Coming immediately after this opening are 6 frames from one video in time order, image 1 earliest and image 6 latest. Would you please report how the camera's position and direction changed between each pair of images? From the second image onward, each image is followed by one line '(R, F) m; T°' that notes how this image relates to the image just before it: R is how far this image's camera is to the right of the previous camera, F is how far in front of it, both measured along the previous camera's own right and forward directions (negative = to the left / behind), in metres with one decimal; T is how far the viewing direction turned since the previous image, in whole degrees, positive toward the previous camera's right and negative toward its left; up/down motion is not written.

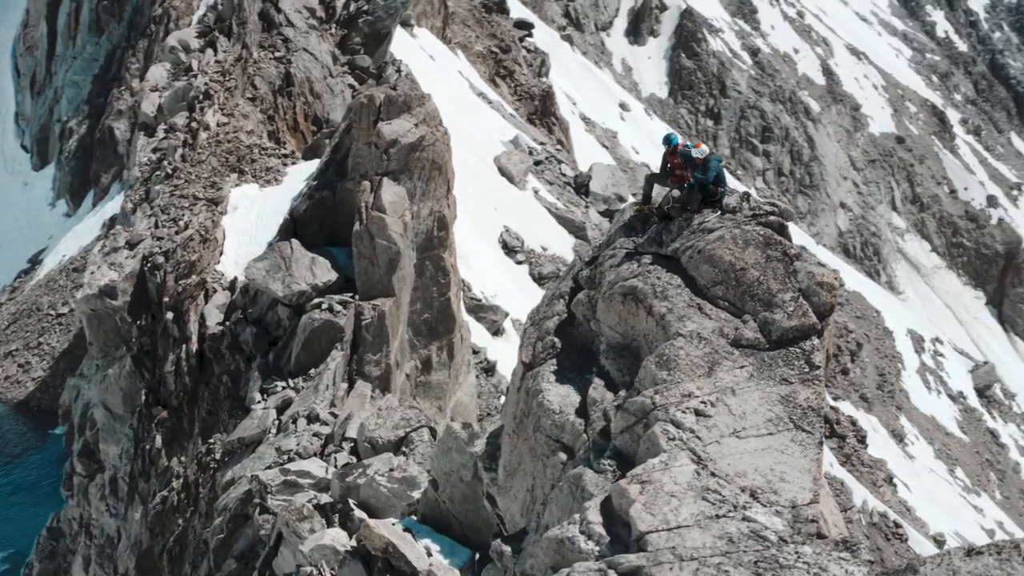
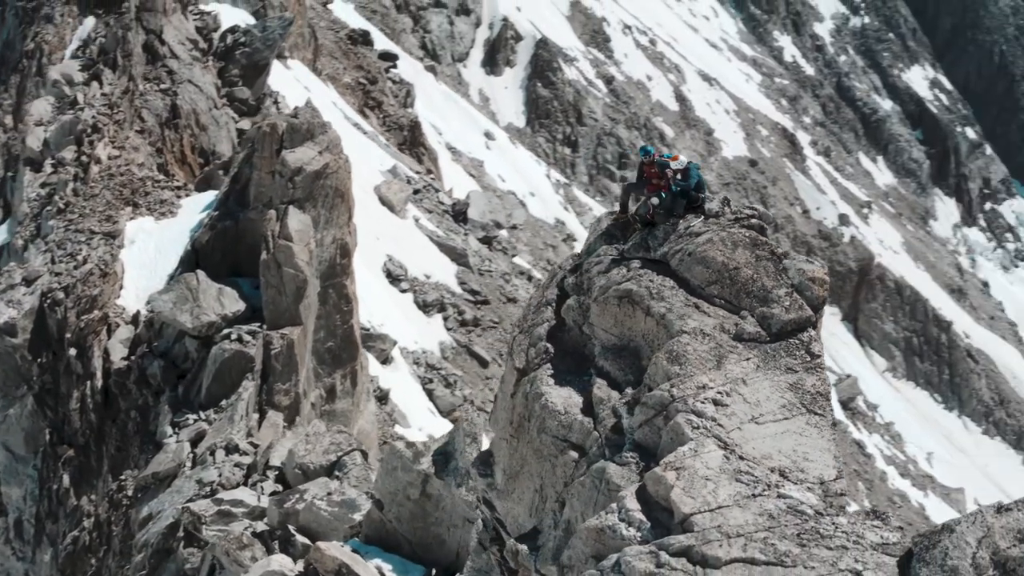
(-0.9, -0.3) m; +6°
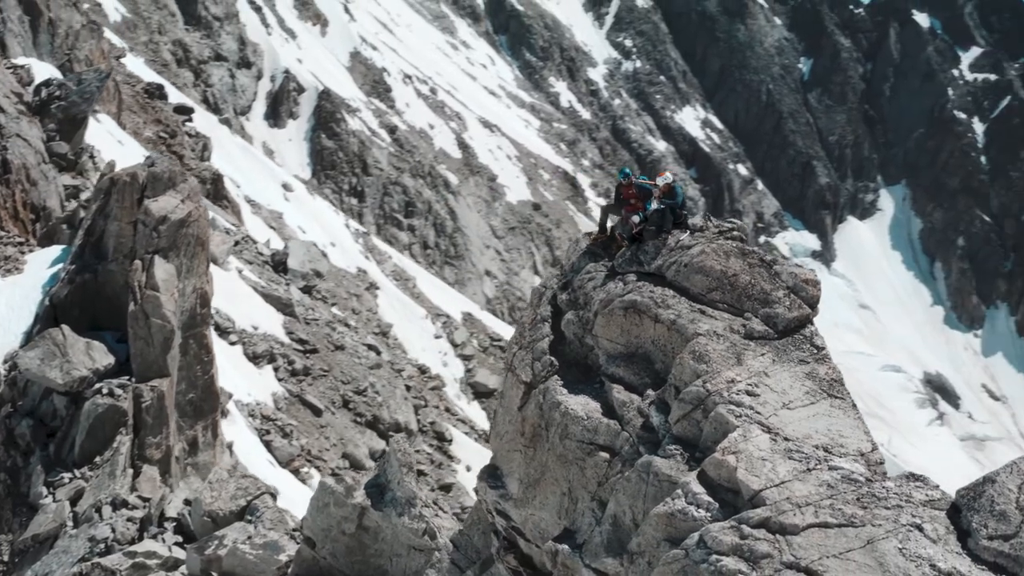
(-1.5, -0.5) m; +9°
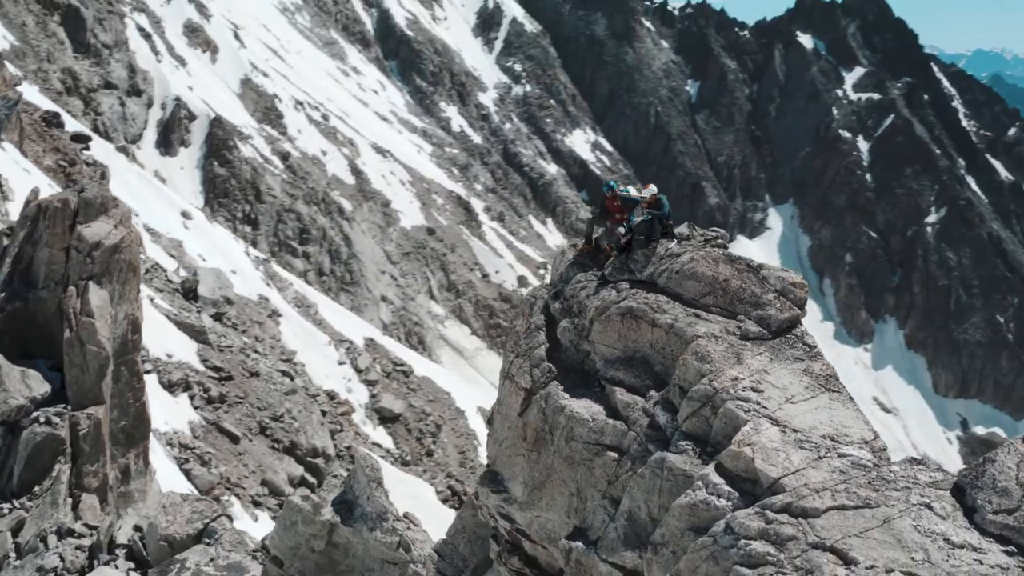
(-0.8, -0.4) m; +4°
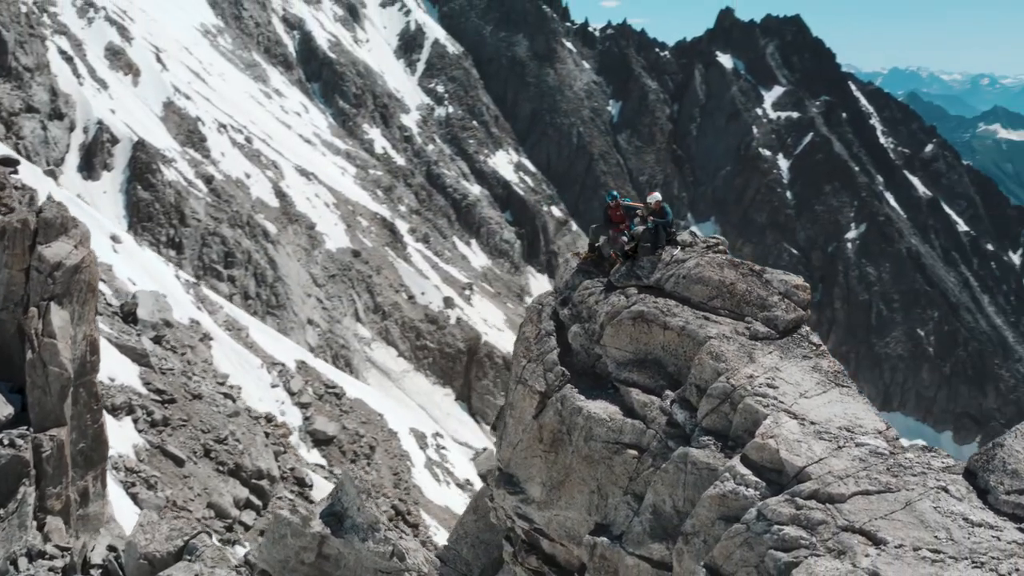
(-0.7, -0.4) m; +3°
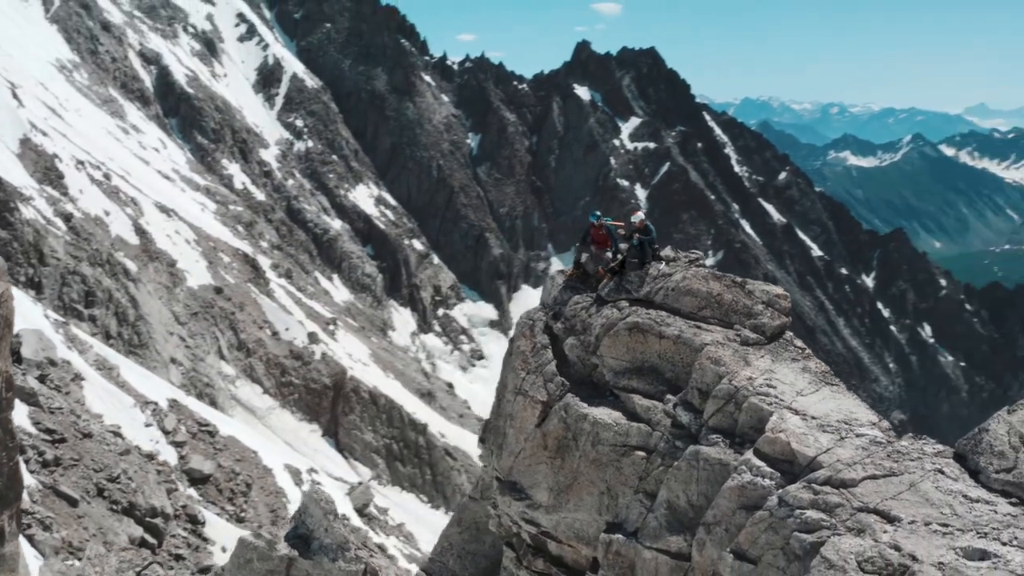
(-1.1, -0.6) m; +5°
